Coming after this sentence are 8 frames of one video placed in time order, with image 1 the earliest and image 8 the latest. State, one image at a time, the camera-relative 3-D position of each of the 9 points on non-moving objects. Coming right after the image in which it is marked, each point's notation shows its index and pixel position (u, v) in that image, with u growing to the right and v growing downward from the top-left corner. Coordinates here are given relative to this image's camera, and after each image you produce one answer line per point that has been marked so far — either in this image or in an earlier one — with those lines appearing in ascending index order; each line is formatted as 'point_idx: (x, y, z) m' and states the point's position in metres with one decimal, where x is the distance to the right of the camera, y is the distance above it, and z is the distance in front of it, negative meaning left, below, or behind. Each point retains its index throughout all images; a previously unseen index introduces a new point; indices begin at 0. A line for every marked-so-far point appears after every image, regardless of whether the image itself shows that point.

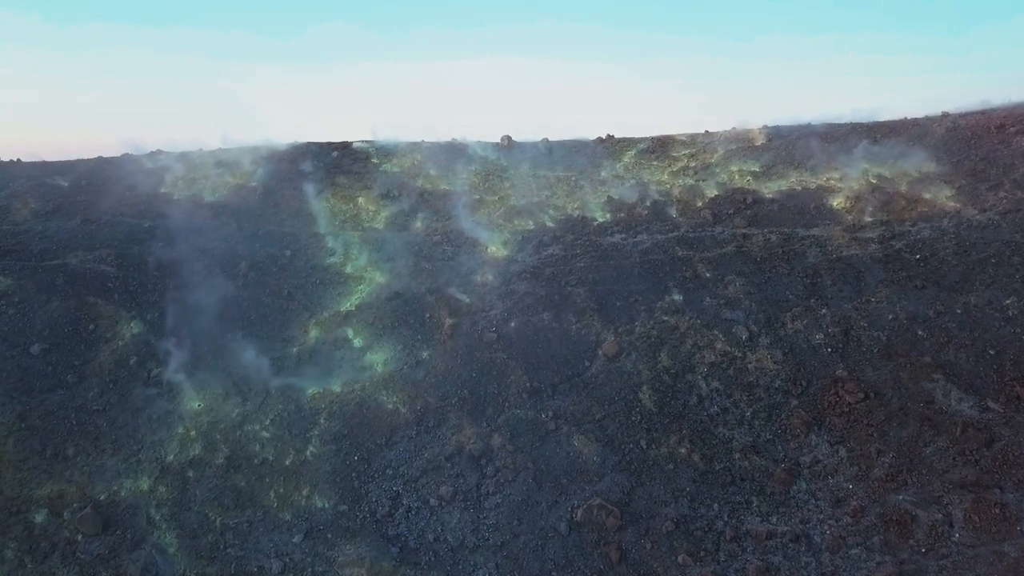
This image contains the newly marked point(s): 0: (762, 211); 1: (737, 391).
0: (+10.1, +3.1, +19.2) m
1: (+6.4, -2.9, +13.5) m
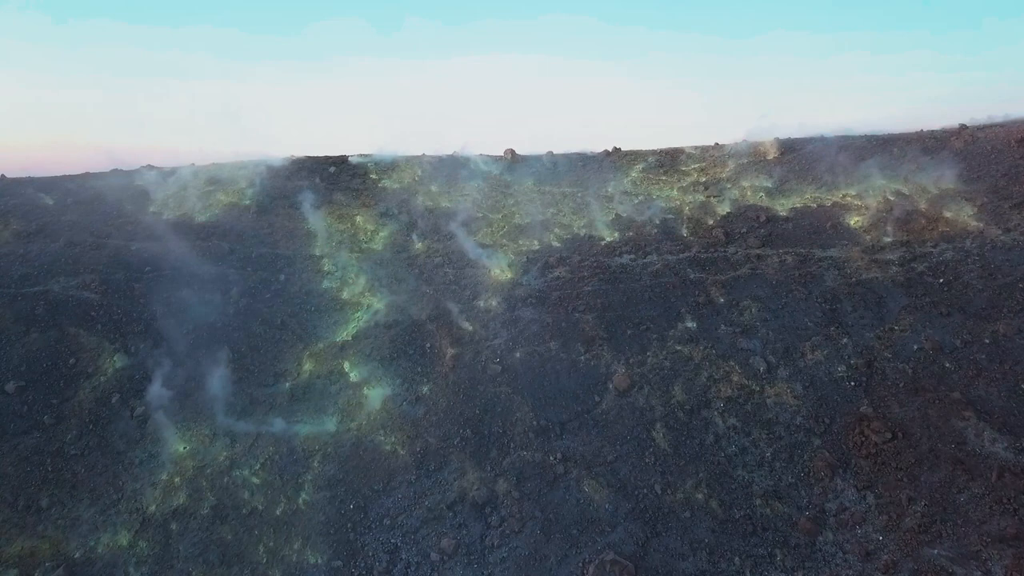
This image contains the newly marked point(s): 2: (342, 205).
0: (+10.3, +2.2, +18.5) m
1: (+6.6, -3.8, +12.8) m
2: (-6.4, +3.1, +17.8) m
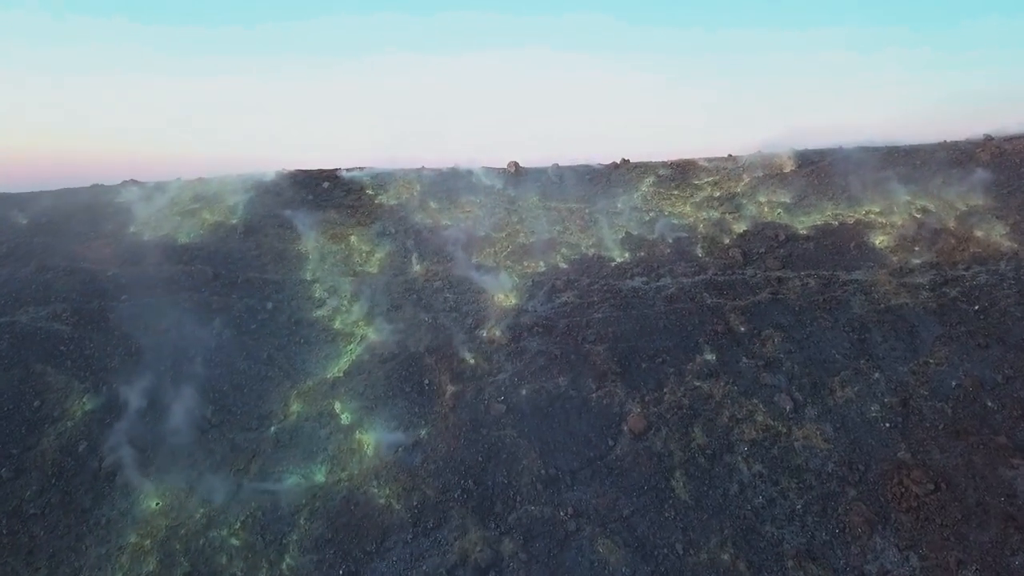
0: (+10.4, +1.4, +17.4) m
1: (+6.7, -4.7, +11.7) m
2: (-6.2, +2.3, +16.8) m
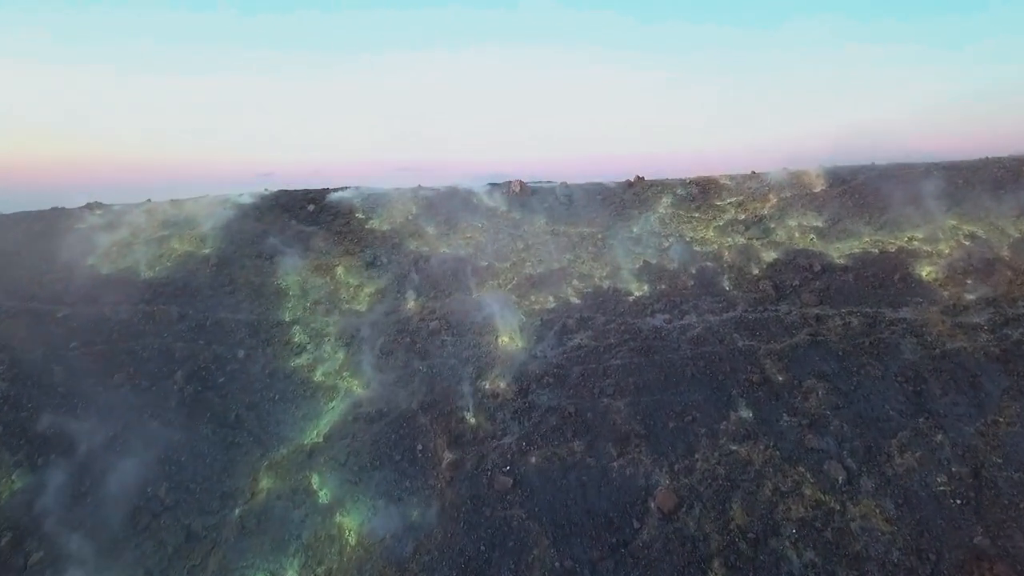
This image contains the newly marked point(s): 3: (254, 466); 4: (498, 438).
0: (+10.6, +0.2, +15.6) m
1: (+6.9, -5.9, +9.9) m
2: (-6.0, +1.1, +15.0) m
3: (-5.7, -3.9, +10.4) m
4: (-0.3, -3.6, +11.4) m
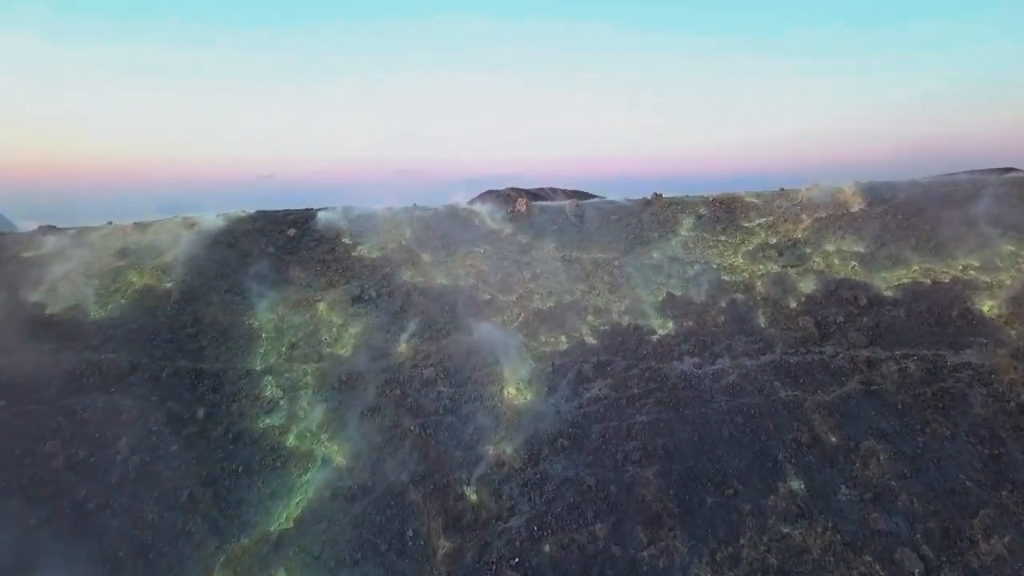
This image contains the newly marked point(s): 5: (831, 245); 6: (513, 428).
0: (+10.8, -0.9, +13.7) m
1: (+7.1, -6.9, +8.1) m
2: (-5.9, +0.1, +13.1) m
3: (-5.5, -4.9, +8.6) m
4: (-0.2, -4.6, +9.5) m
5: (+10.9, +1.5, +16.2) m
6: (0.0, -3.2, +10.9) m
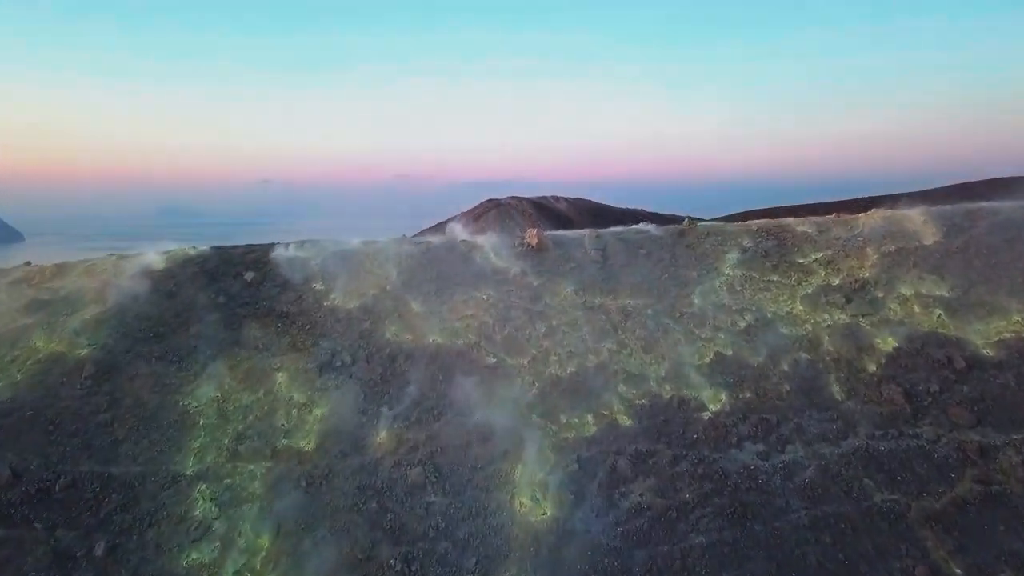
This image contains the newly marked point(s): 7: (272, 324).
0: (+11.1, -2.3, +10.9) m
1: (+7.3, -8.3, +5.2) m
2: (-5.6, -1.3, +10.3) m
3: (-5.2, -6.3, +5.8) m
4: (+0.1, -6.0, +6.7) m
5: (+11.2, +0.1, +13.4) m
6: (+0.3, -4.6, +8.1) m
7: (-5.4, -0.8, +10.8) m
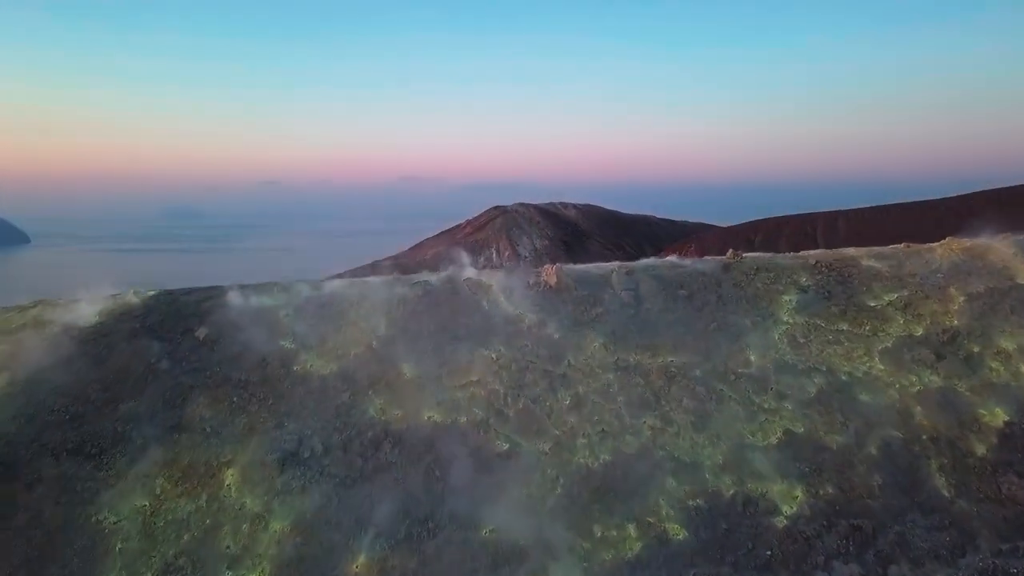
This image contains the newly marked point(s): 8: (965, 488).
0: (+11.4, -3.6, +8.5) m
1: (+7.6, -9.5, +2.8) m
2: (-5.3, -2.5, +8.0) m
3: (-5.0, -7.4, +3.5) m
4: (+0.4, -7.2, +4.3) m
5: (+11.5, -1.2, +10.9) m
6: (+0.6, -5.8, +5.8) m
7: (-5.1, -2.0, +8.5) m
8: (+8.3, -3.6, +8.7) m
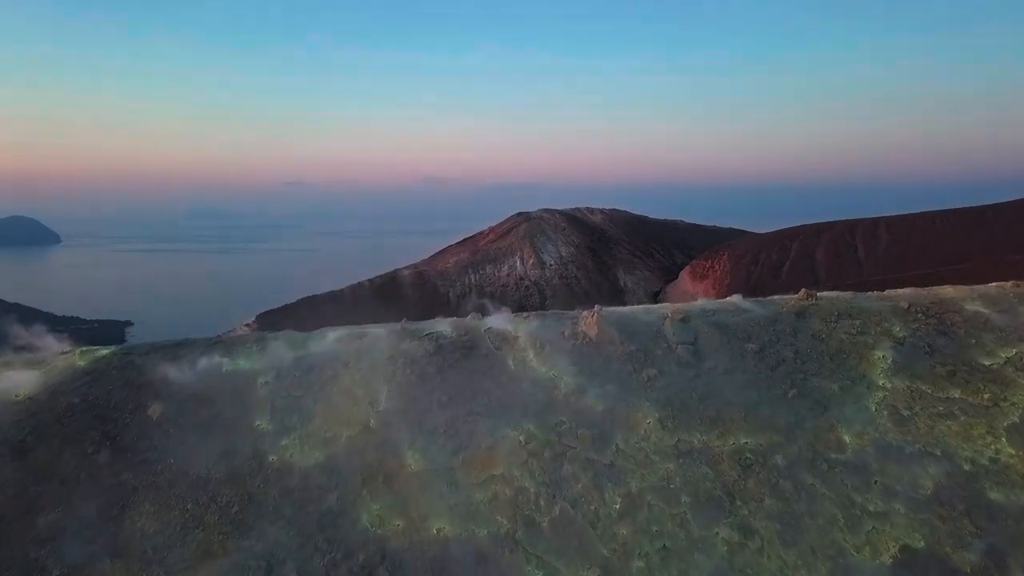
0: (+11.9, -4.7, +6.2) m
1: (+7.8, -10.7, +0.6) m
2: (-4.8, -3.5, +6.1) m
3: (-4.6, -8.5, +1.6) m
4: (+0.7, -8.3, +2.3) m
5: (+12.1, -2.3, +8.6) m
6: (+1.0, -6.9, +3.7) m
7: (-4.6, -3.0, +6.5) m
8: (+8.8, -4.7, +6.4) m
